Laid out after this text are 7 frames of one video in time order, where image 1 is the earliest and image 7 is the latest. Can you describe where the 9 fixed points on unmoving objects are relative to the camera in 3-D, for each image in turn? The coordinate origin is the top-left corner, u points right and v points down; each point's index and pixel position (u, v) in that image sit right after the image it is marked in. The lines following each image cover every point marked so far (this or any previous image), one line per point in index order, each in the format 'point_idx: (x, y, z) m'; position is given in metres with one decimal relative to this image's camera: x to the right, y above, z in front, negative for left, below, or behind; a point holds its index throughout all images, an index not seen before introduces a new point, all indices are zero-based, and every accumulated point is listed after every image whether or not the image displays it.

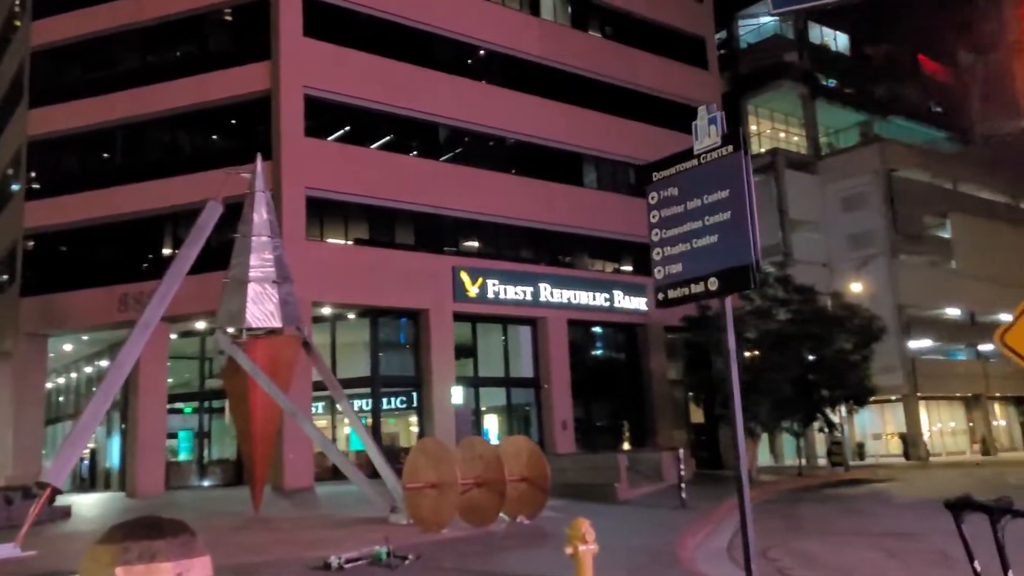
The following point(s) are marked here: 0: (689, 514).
0: (+3.9, -5.0, +19.2) m
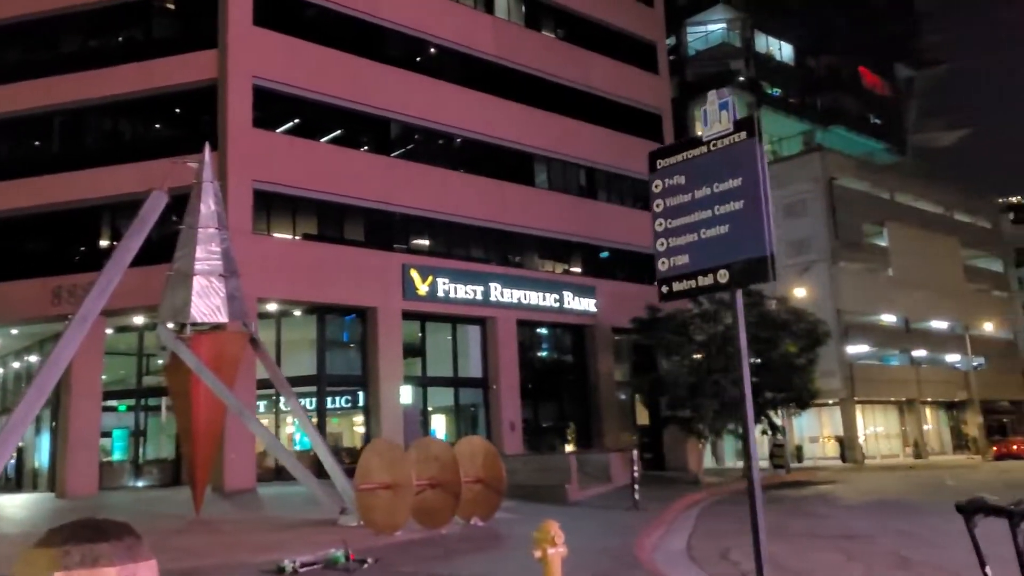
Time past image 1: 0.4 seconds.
0: (+2.9, -5.0, +19.2) m
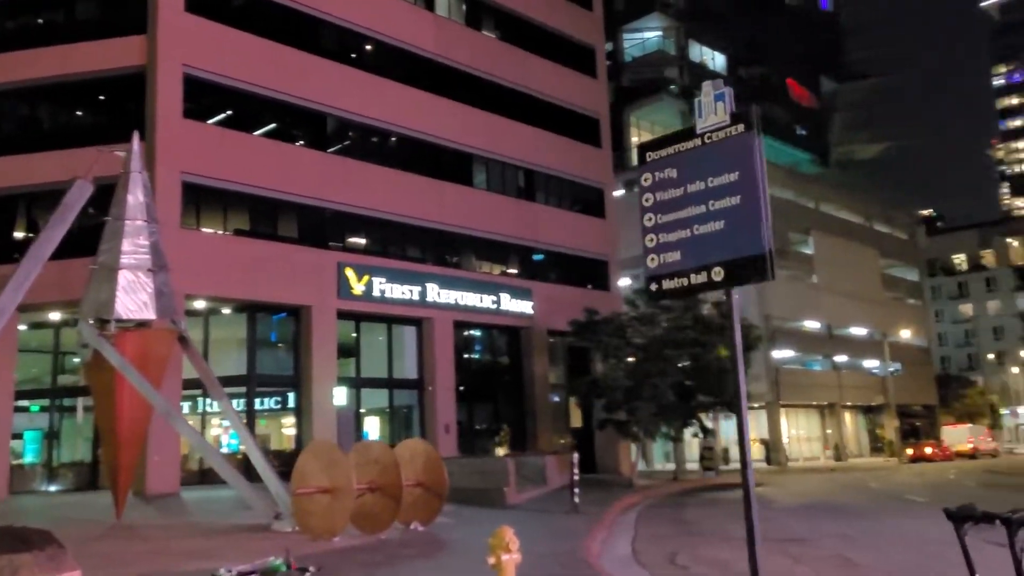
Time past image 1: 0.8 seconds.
0: (+1.6, -5.1, +19.1) m
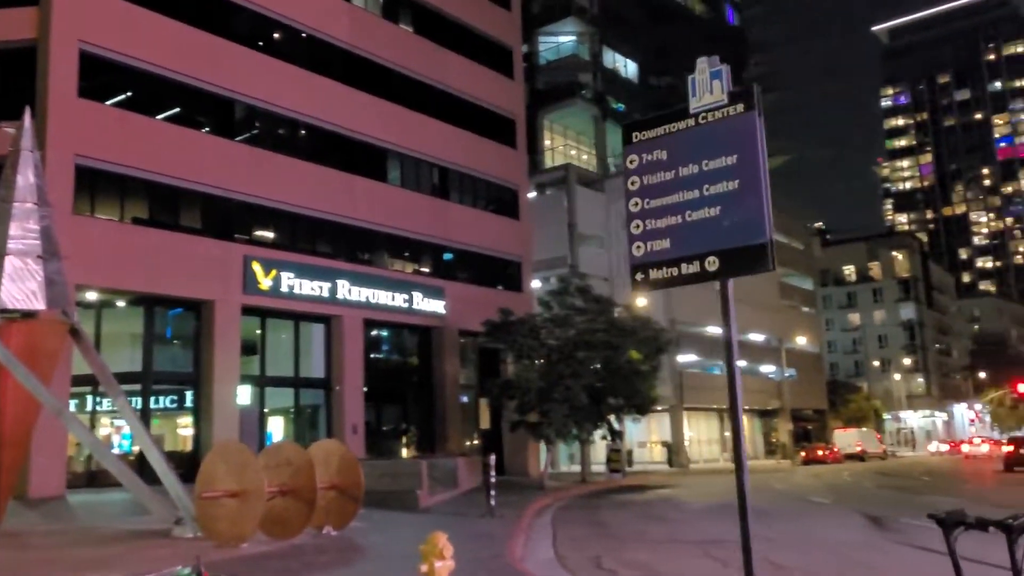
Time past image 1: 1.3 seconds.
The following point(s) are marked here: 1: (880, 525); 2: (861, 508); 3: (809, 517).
0: (-0.3, -5.1, +18.7) m
1: (+6.9, -4.4, +16.1) m
2: (+7.9, -5.0, +19.5) m
3: (+6.4, -4.9, +18.4) m
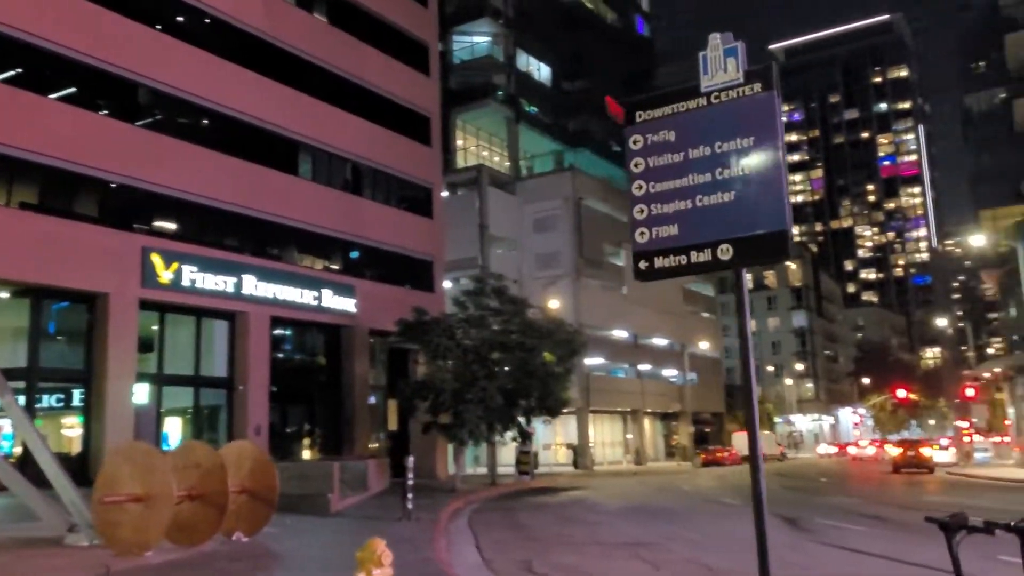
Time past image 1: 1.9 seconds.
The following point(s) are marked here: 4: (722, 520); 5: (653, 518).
0: (-2.0, -5.0, +18.2) m
1: (+5.4, -4.5, +16.4) m
2: (+6.0, -5.1, +19.9) m
3: (+4.6, -5.0, +18.7) m
4: (+4.4, -4.8, +17.9) m
5: (+3.1, -5.1, +19.3) m
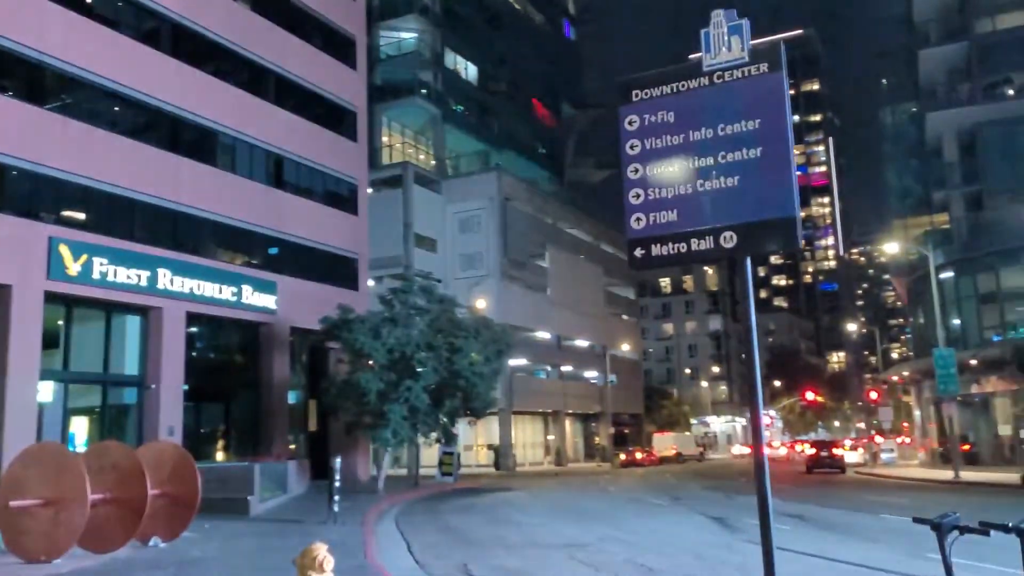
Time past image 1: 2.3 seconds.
0: (-3.5, -4.9, +17.7) m
1: (+4.1, -4.5, +16.6) m
2: (+4.4, -5.2, +20.1) m
3: (+3.1, -5.0, +18.8) m
4: (+2.9, -4.8, +18.0) m
5: (+1.6, -5.1, +19.2) m
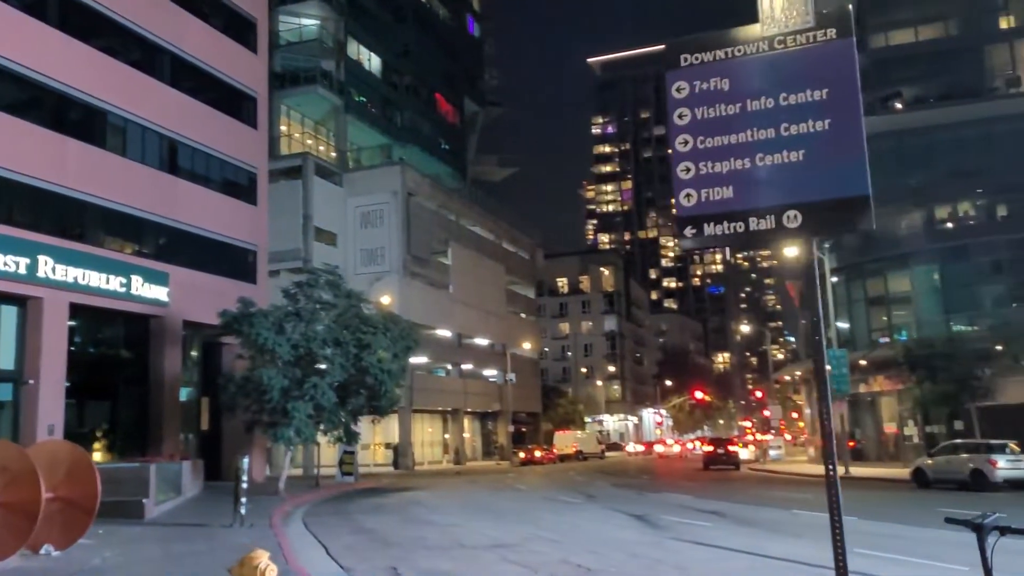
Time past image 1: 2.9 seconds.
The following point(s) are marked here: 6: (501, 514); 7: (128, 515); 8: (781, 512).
0: (-5.1, -4.7, +16.7) m
1: (+2.6, -4.5, +16.6) m
2: (+2.4, -5.1, +20.1) m
3: (+1.3, -4.9, +18.6) m
4: (+1.2, -4.8, +17.8) m
5: (-0.3, -5.0, +18.9) m
6: (-0.2, -5.2, +19.7) m
7: (-8.6, -5.1, +19.4) m
8: (+5.6, -4.7, +18.0) m
